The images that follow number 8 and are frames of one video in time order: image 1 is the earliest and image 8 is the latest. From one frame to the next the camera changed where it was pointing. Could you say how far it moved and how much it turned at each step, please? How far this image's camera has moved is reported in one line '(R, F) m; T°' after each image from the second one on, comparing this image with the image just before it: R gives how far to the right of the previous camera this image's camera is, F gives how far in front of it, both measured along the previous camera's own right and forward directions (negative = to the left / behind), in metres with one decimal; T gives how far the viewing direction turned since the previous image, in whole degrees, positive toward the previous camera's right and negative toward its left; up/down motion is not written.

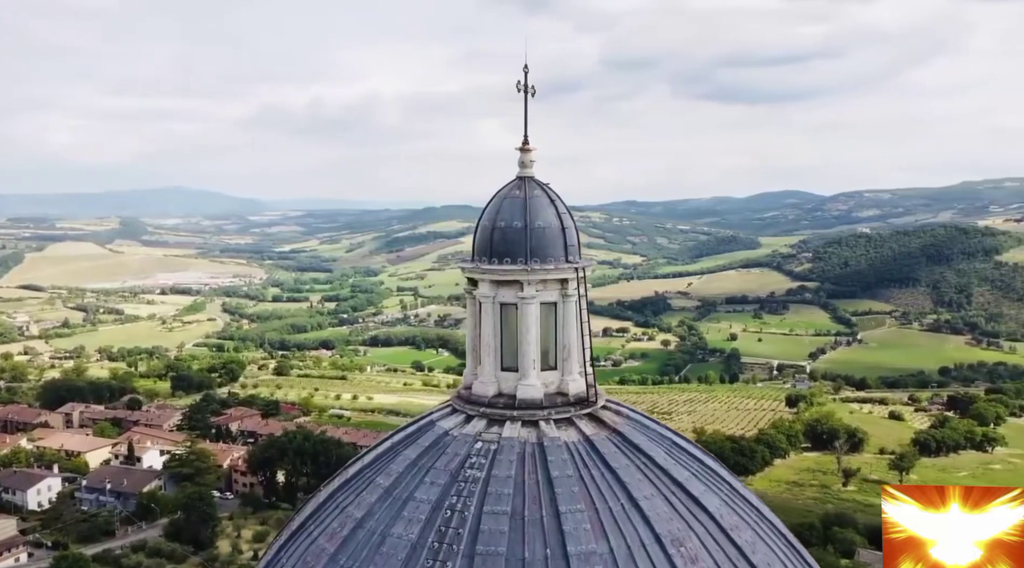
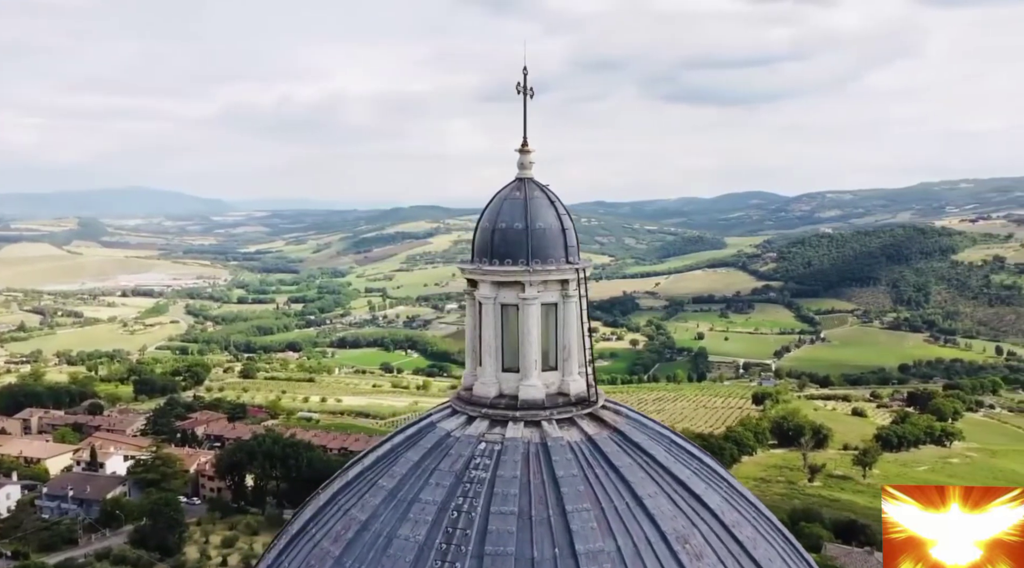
(-1.1, -0.2) m; +3°
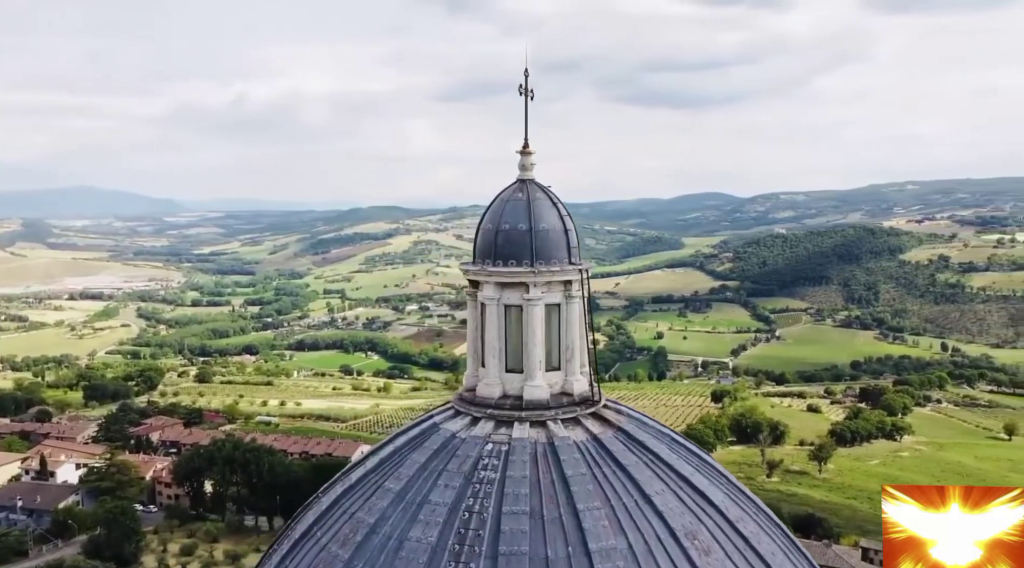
(-1.5, -0.1) m; +4°
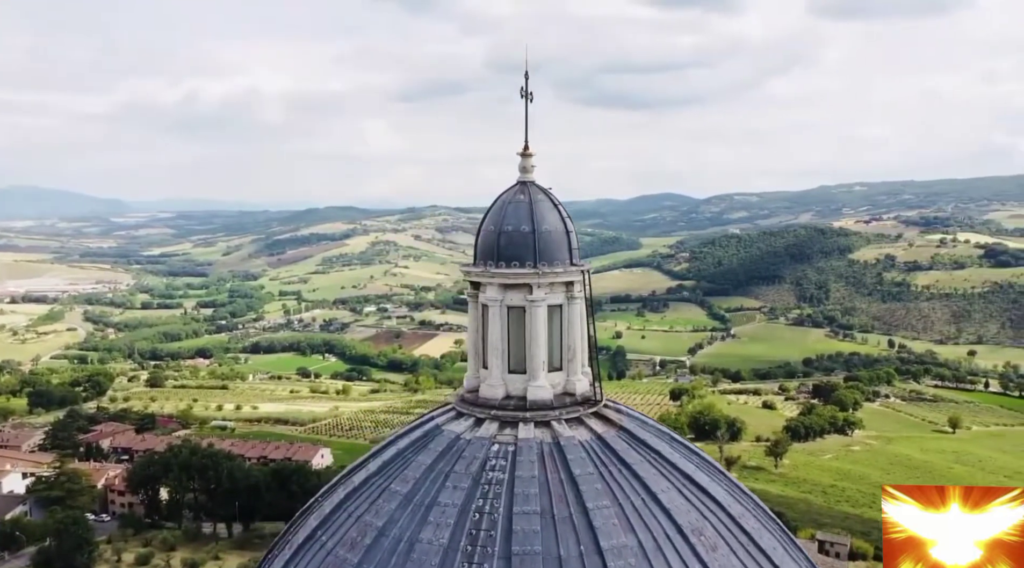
(-1.5, -0.1) m; +4°
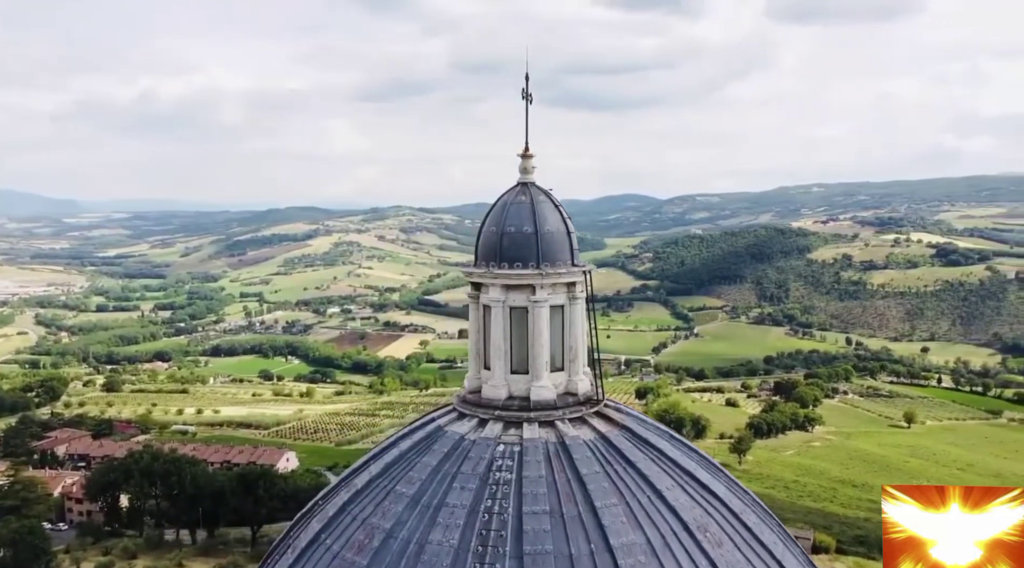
(-1.3, 0.0) m; +4°
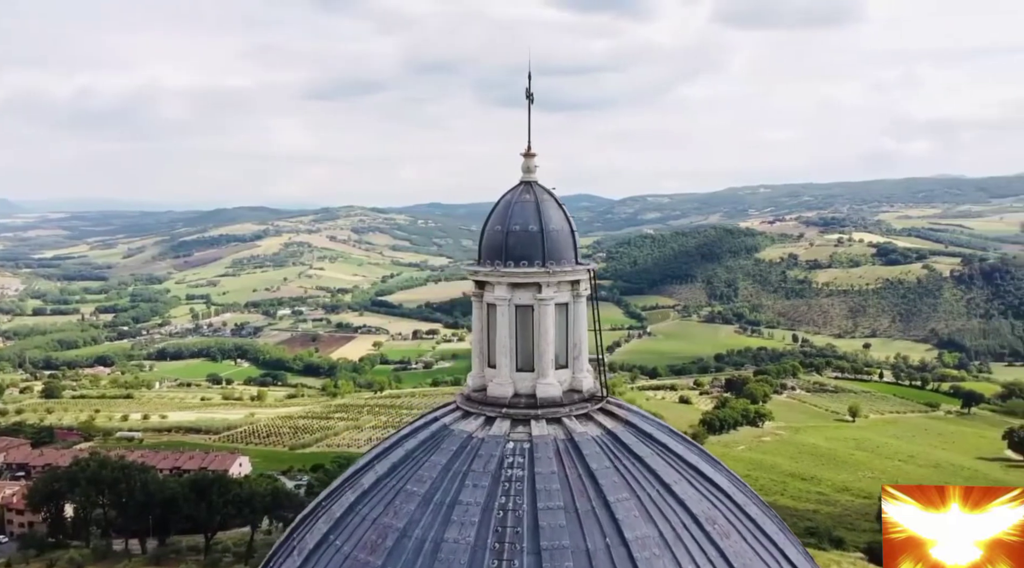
(-1.8, +0.1) m; +5°
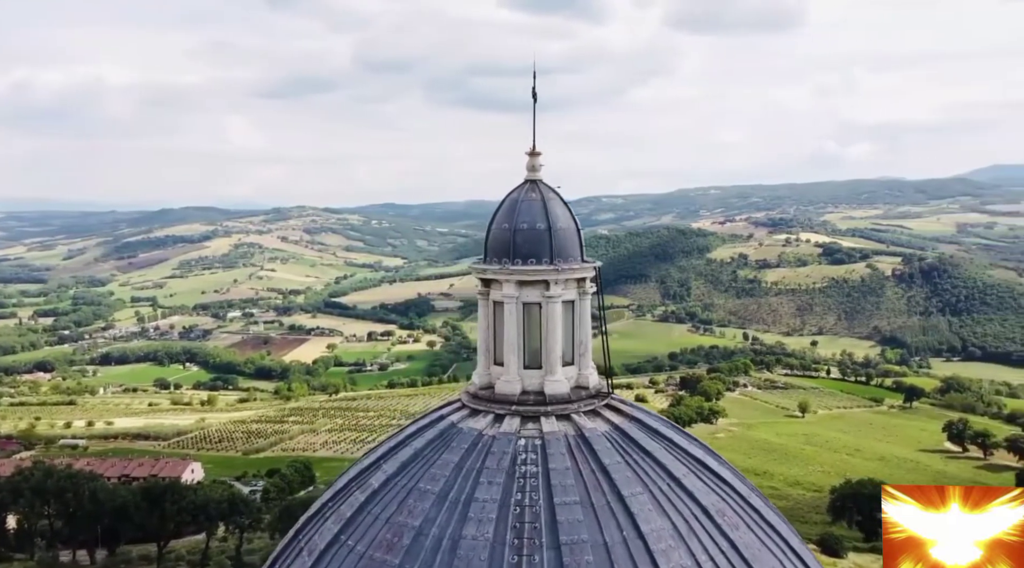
(-1.8, +0.3) m; +5°
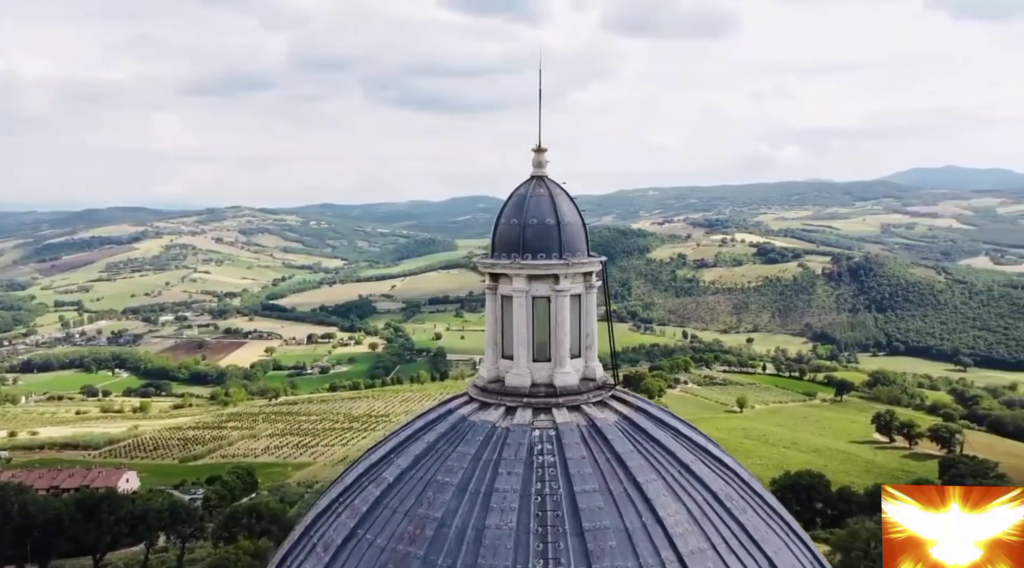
(-2.2, +0.6) m; +6°
